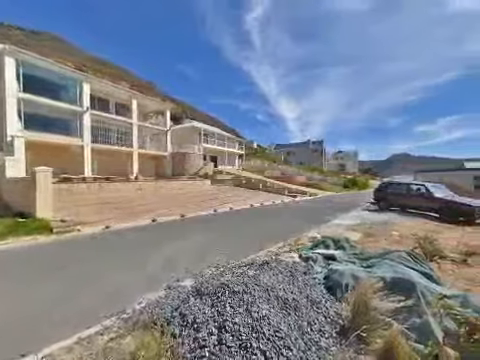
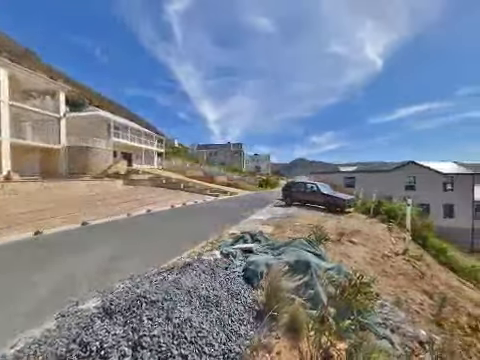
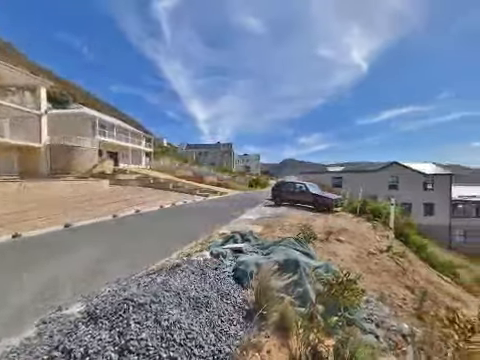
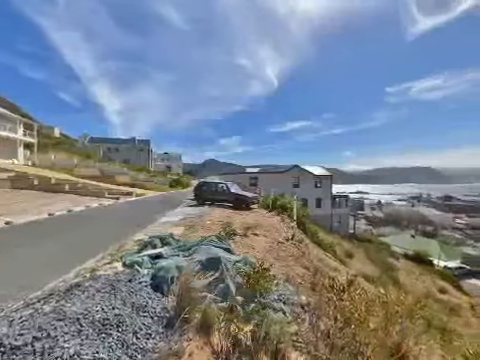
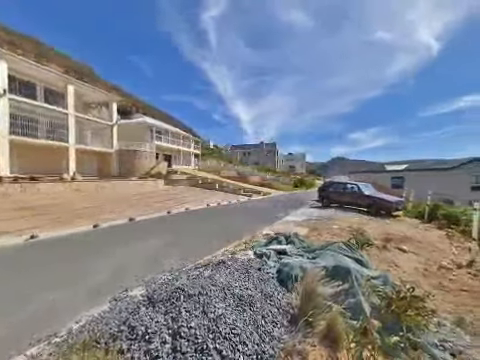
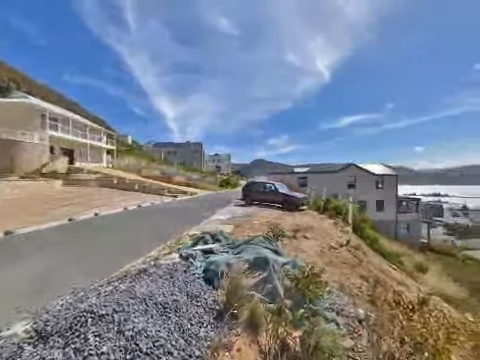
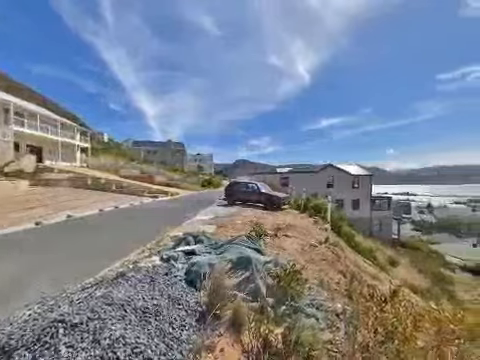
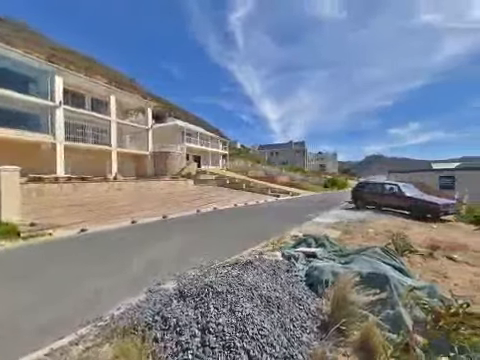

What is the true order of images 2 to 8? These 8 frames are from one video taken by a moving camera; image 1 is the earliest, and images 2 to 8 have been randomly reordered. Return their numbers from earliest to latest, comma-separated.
8, 5, 2, 3, 6, 7, 4
